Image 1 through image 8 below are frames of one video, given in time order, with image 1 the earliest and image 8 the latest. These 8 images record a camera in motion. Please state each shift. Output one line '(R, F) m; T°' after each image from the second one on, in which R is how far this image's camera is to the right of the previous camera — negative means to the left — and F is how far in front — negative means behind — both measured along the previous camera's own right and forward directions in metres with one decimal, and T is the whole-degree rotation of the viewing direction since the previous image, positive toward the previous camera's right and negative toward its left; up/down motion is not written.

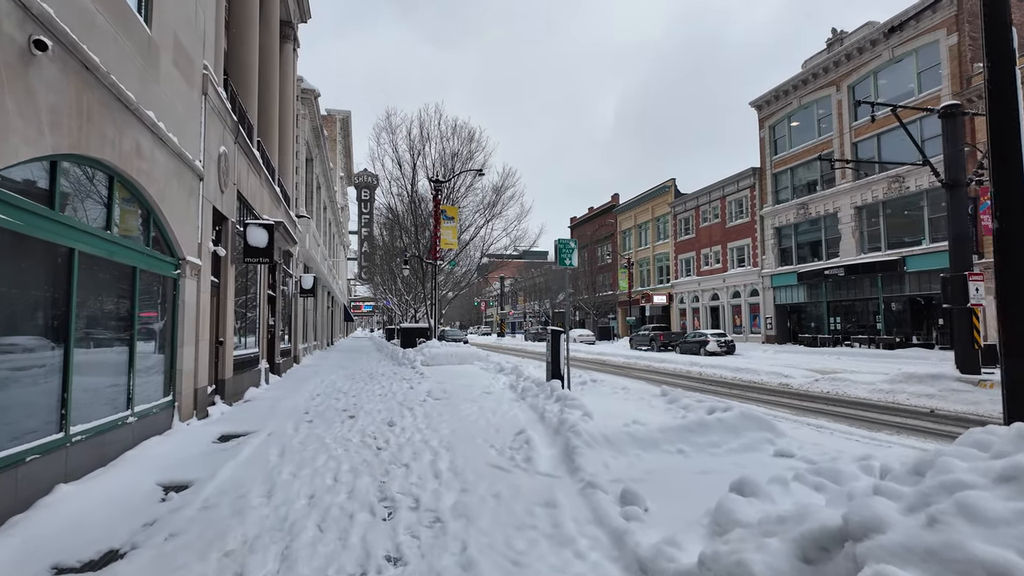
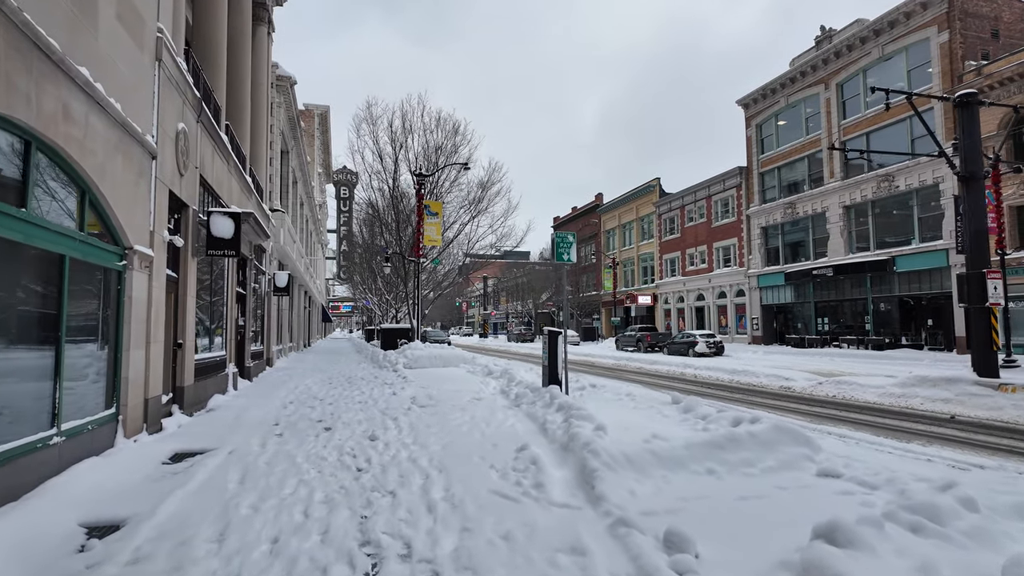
(-0.2, +0.9) m; +2°
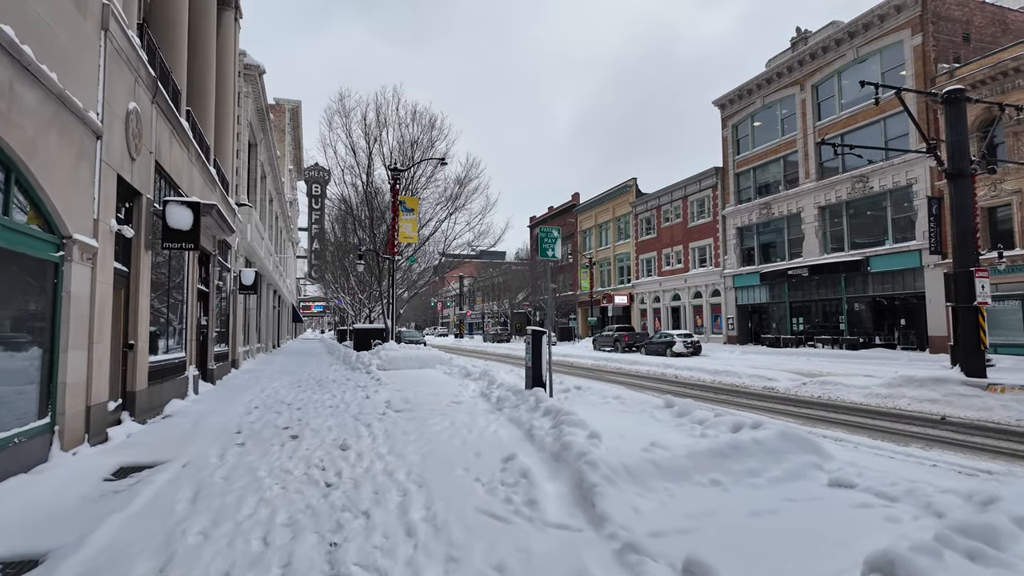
(-0.1, +0.5) m; +2°
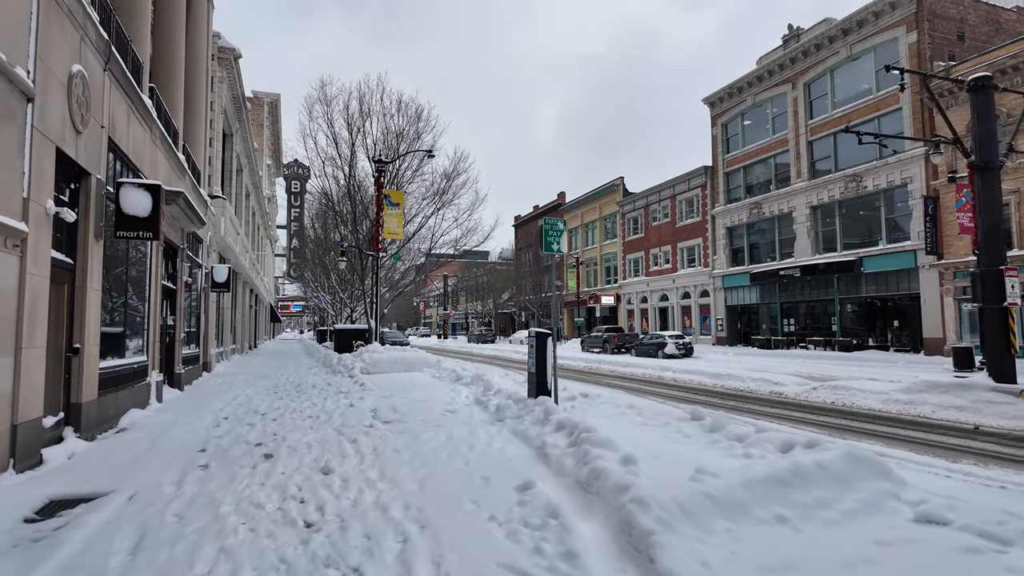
(-0.3, +0.9) m; +2°
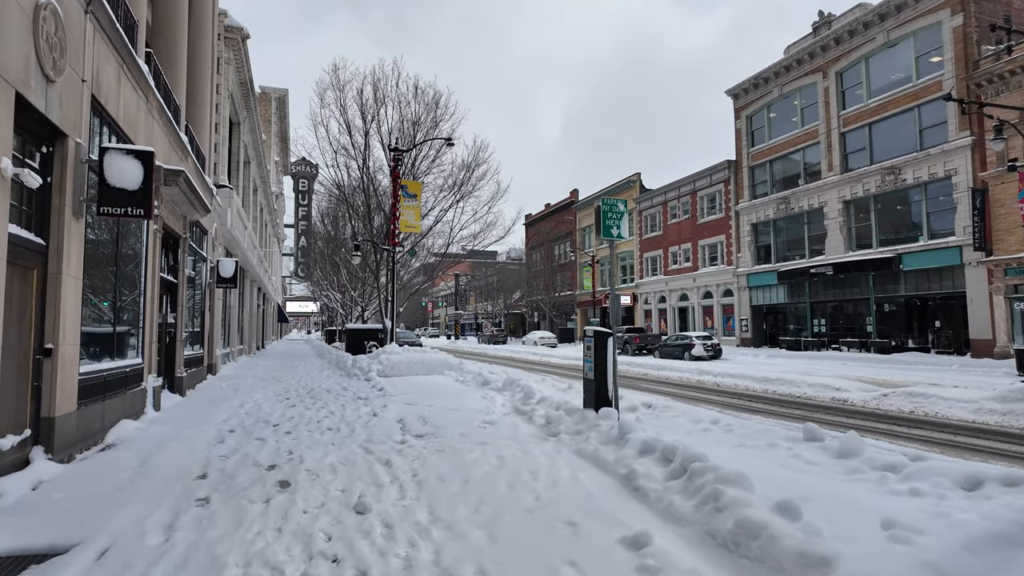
(-0.6, +1.3) m; -1°
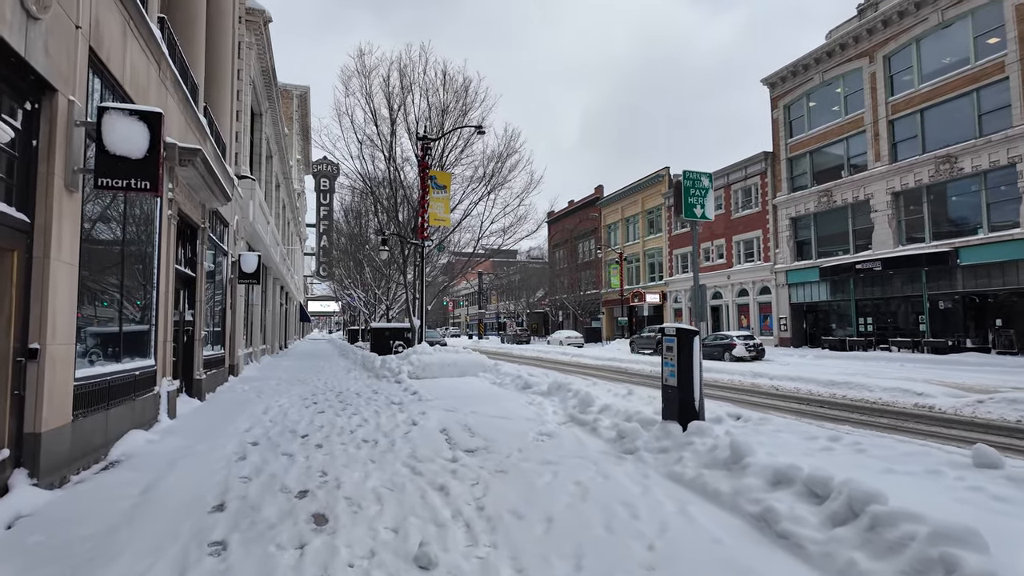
(-0.5, +1.1) m; -2°
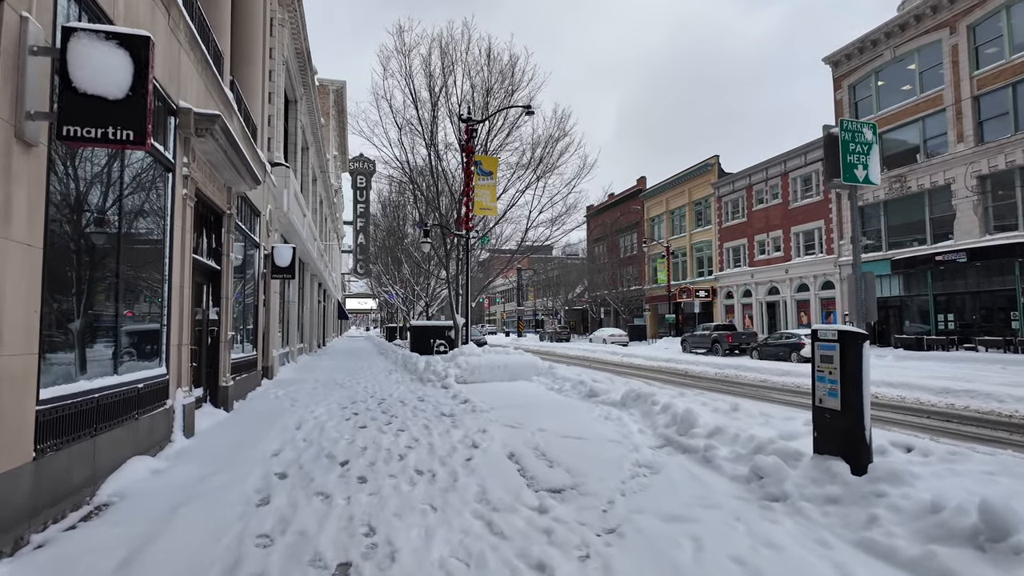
(-0.5, +1.5) m; -3°
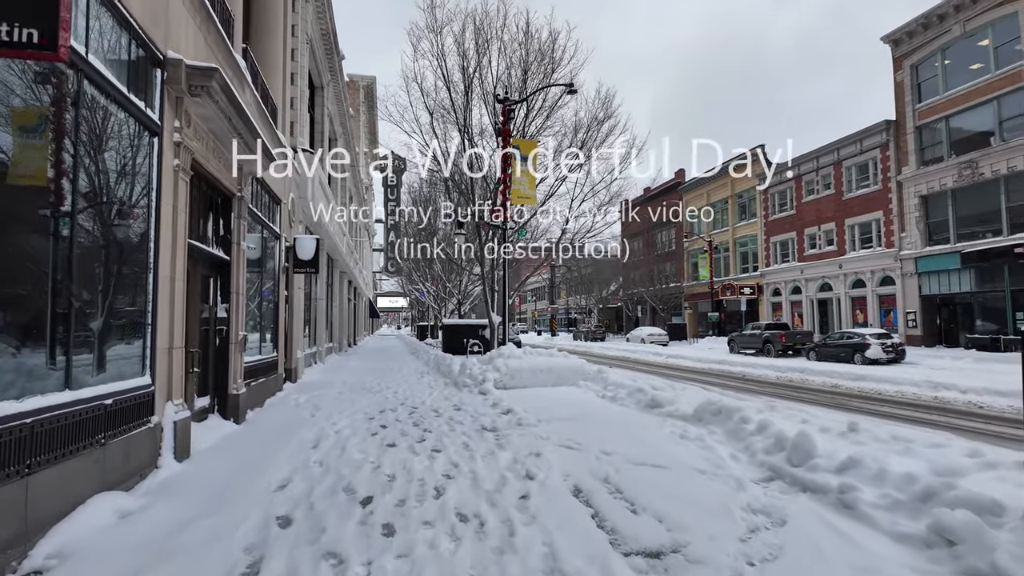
(-0.3, +1.3) m; -3°
